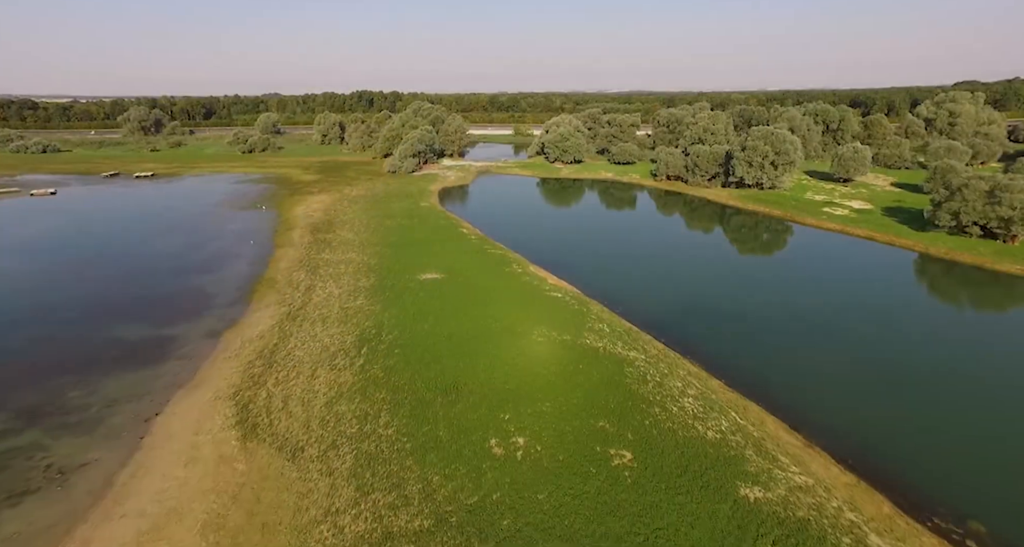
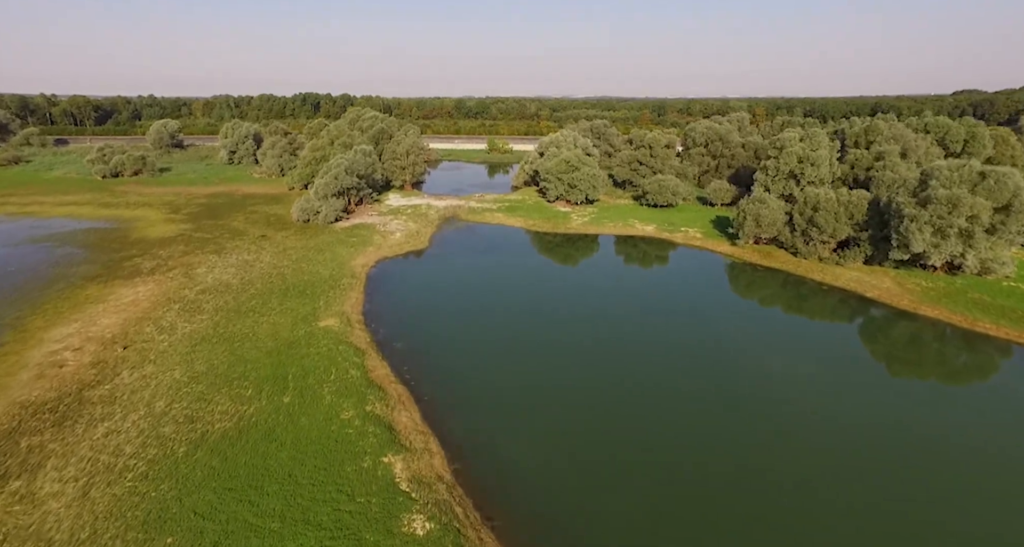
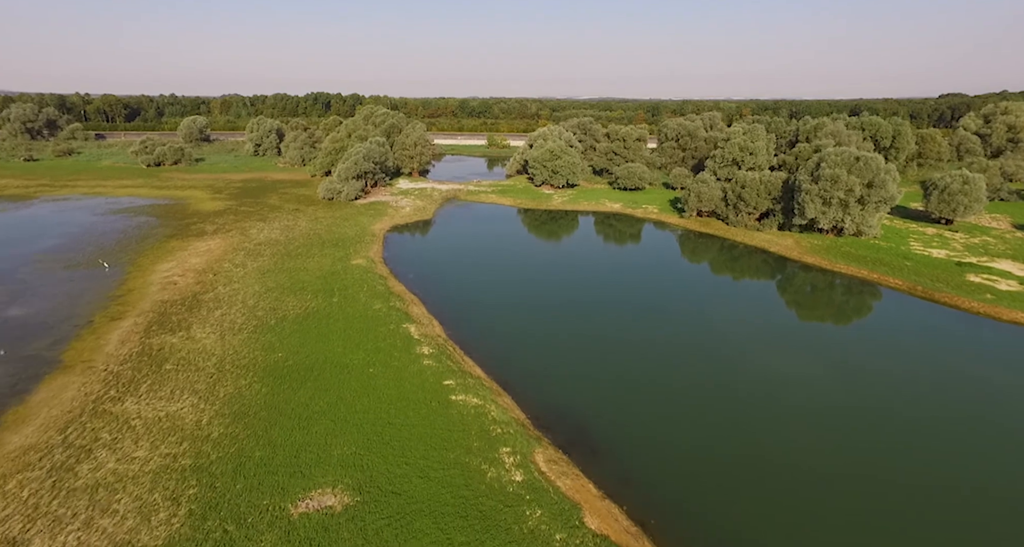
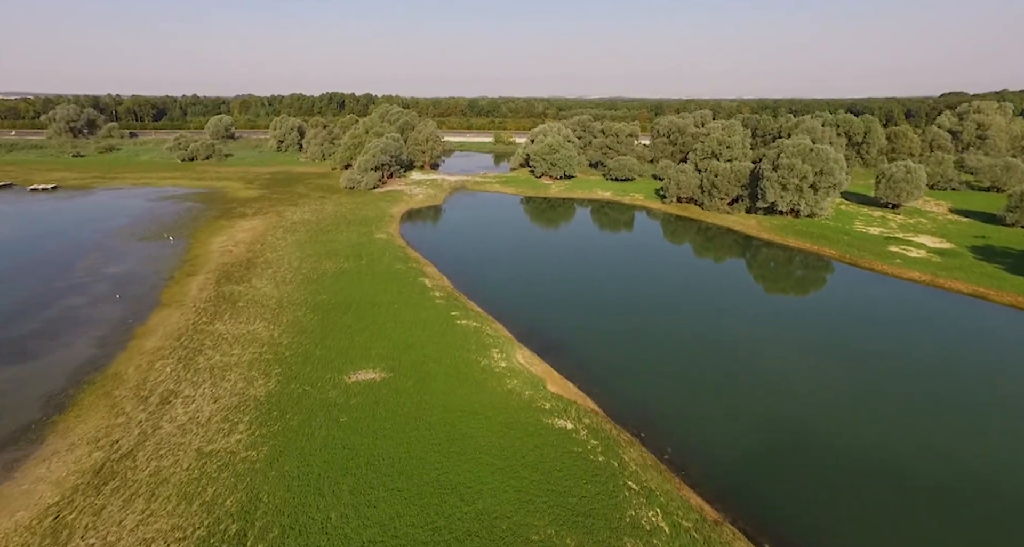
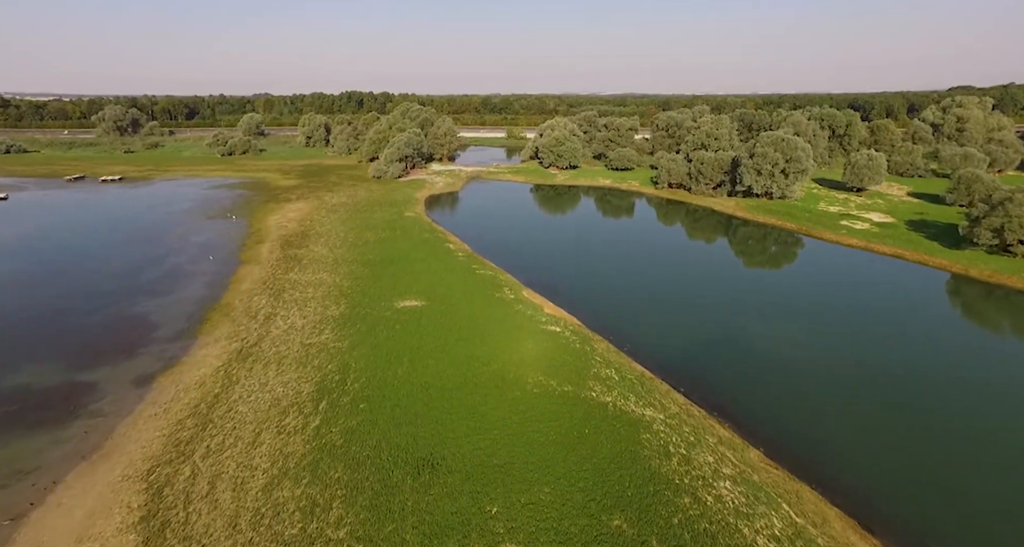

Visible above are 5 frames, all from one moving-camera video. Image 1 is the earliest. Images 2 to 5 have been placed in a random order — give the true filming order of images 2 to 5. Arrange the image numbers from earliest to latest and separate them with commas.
5, 4, 3, 2
